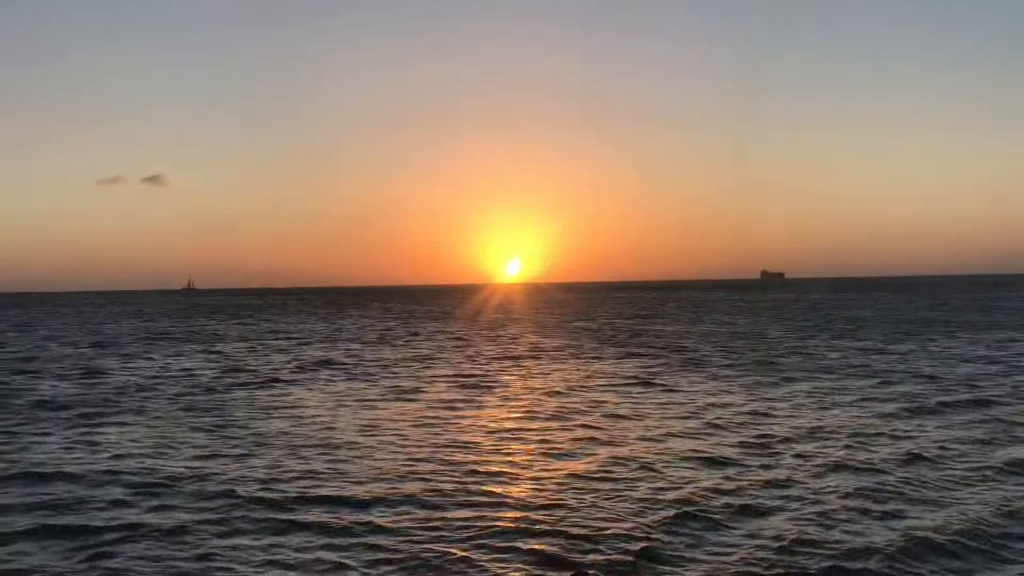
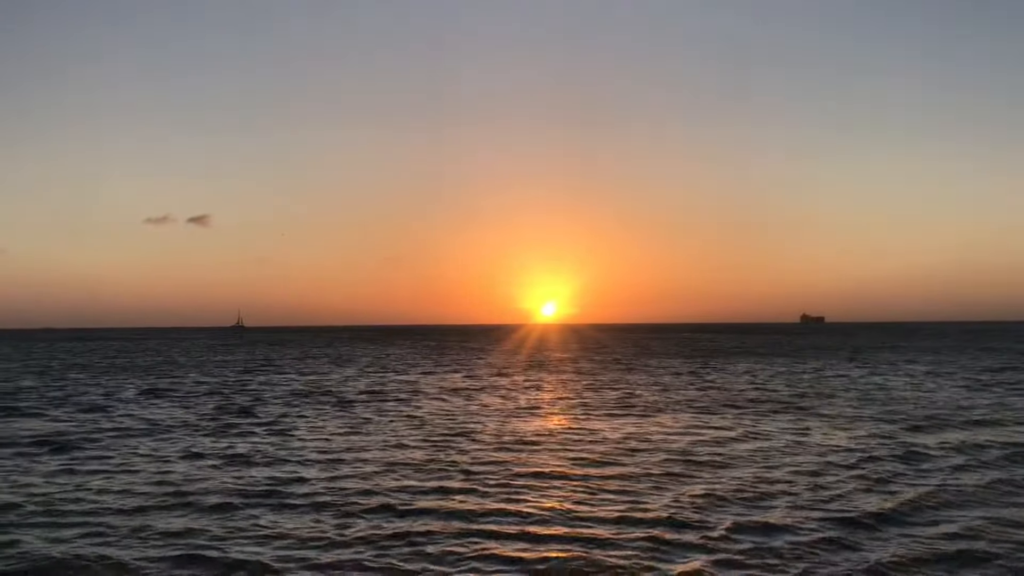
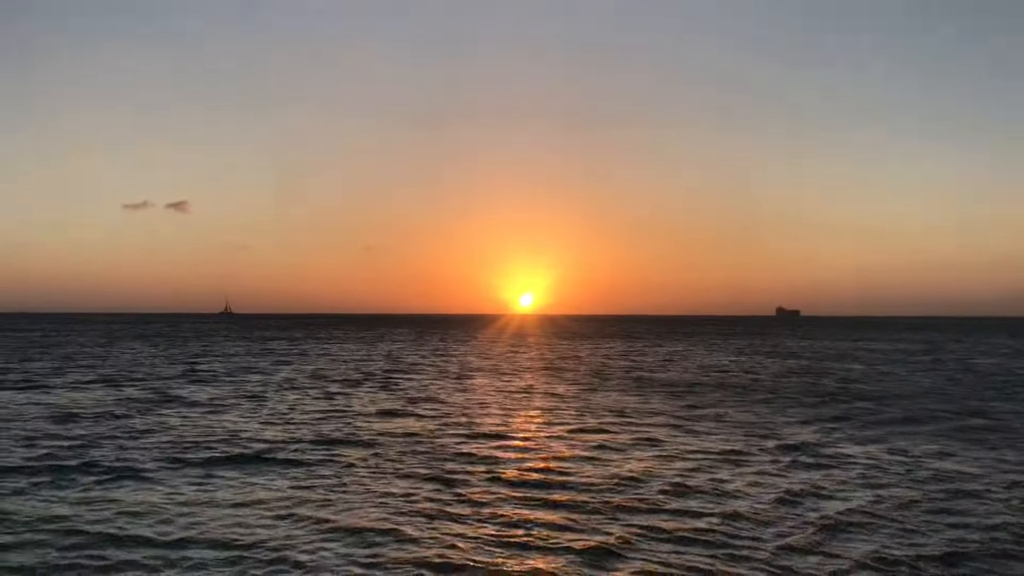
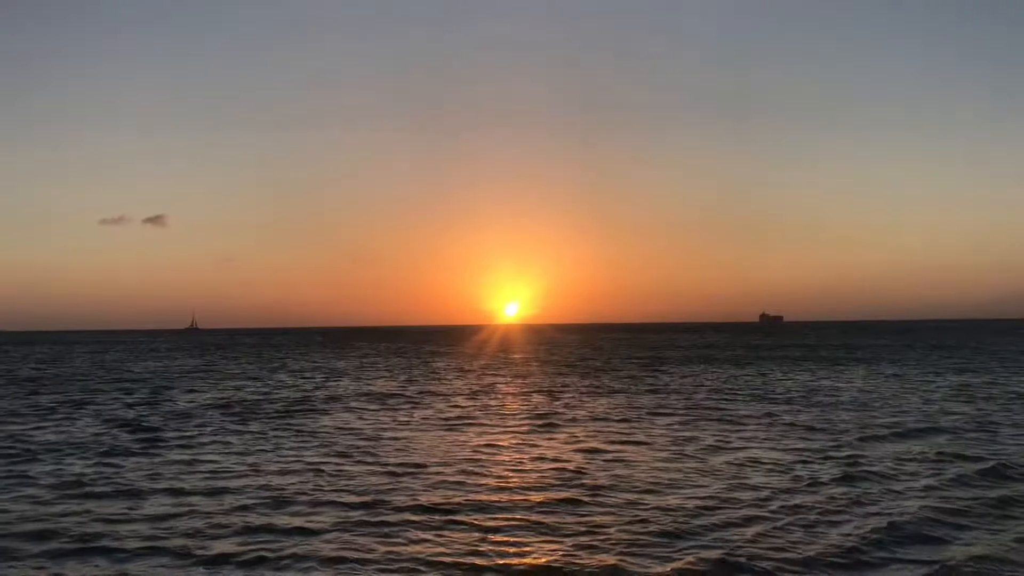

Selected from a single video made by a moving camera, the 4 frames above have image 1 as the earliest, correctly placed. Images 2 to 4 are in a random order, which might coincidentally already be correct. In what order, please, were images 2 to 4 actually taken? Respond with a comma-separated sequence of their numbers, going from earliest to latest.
4, 2, 3
